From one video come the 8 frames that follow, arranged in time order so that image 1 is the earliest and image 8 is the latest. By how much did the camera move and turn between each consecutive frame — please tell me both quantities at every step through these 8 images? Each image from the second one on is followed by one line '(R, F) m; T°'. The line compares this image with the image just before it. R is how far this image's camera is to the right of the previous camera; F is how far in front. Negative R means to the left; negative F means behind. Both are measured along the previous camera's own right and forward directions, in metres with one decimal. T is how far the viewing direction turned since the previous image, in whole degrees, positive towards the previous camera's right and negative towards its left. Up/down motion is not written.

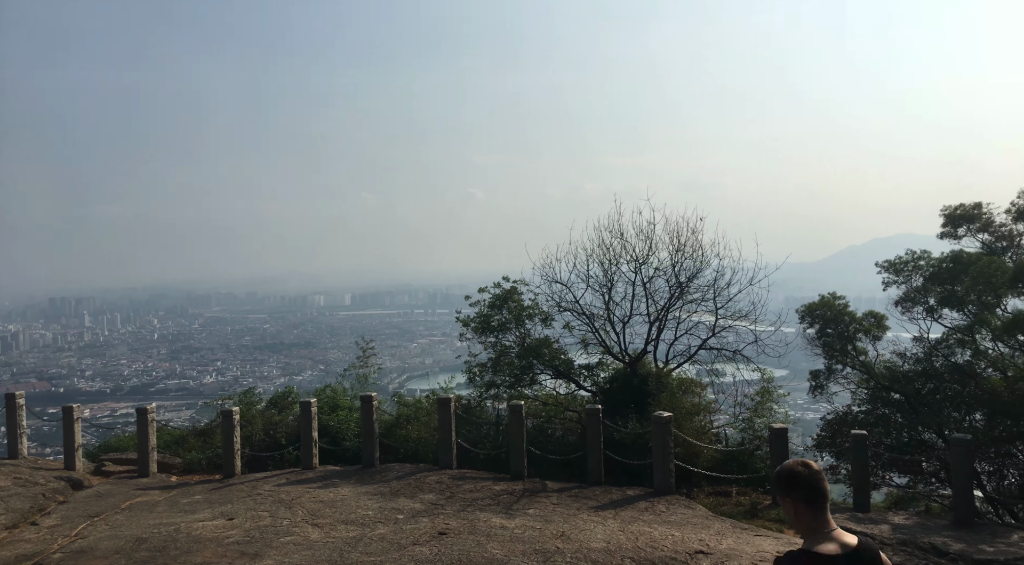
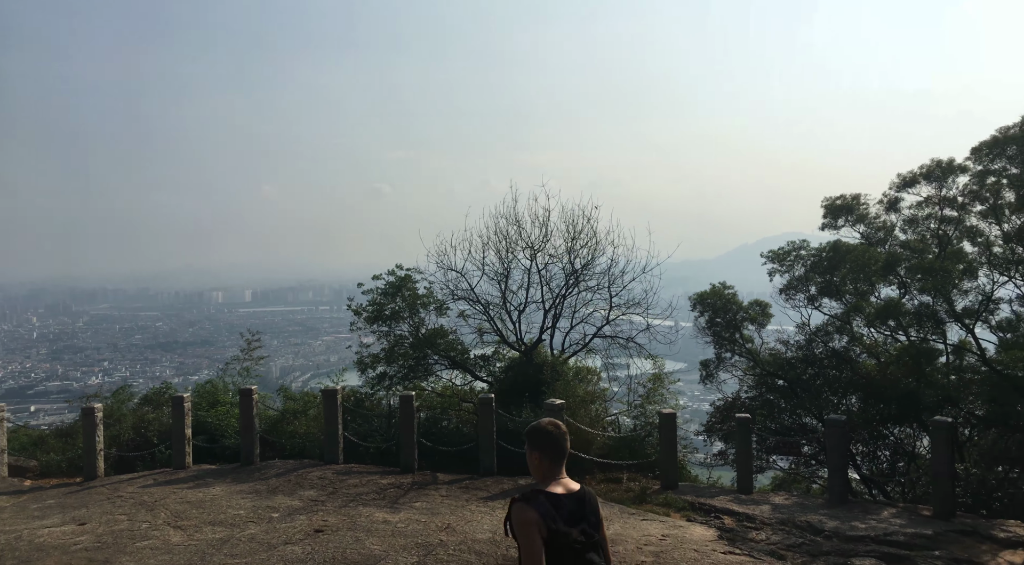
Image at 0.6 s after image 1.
(+0.3, +0.3) m; +7°
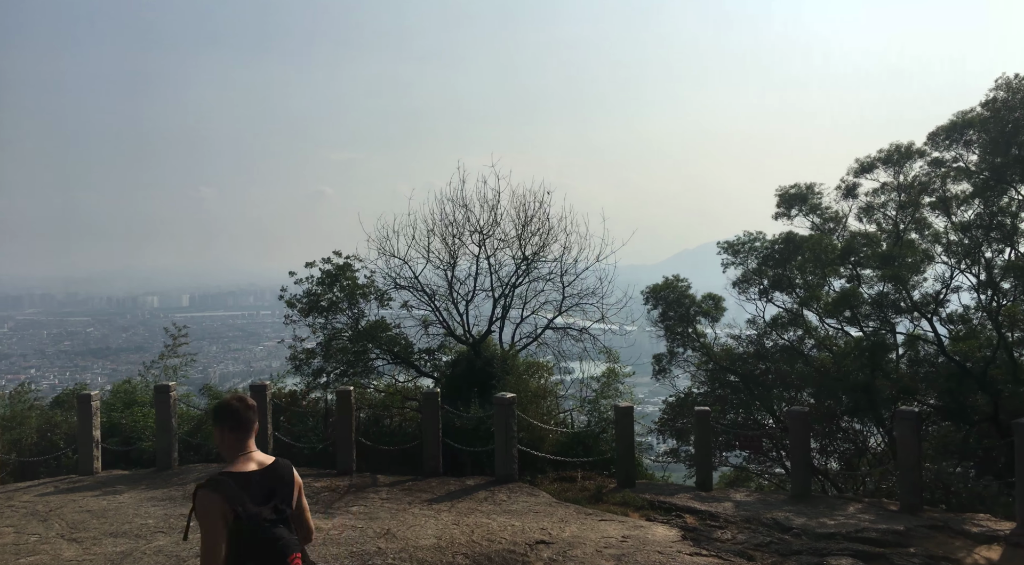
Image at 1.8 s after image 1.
(0.0, +0.8) m; +4°
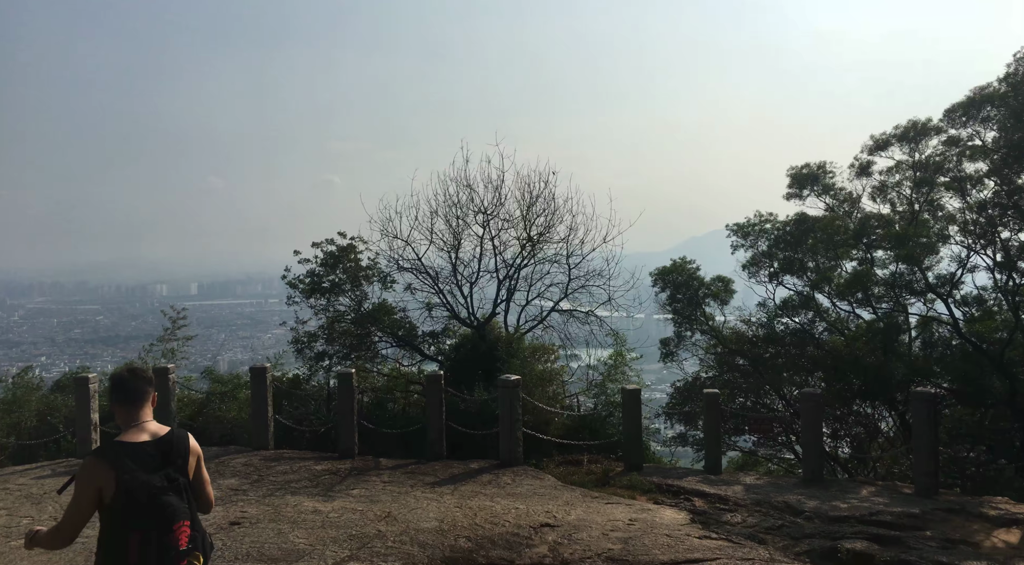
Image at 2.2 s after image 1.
(0.0, +0.2) m; -1°
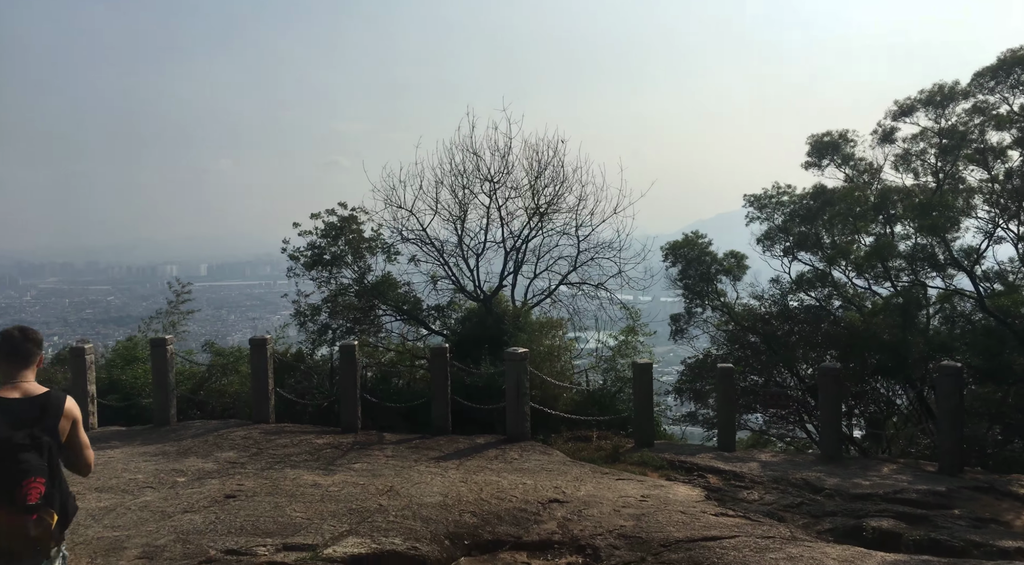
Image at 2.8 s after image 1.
(0.0, +0.4) m; -1°
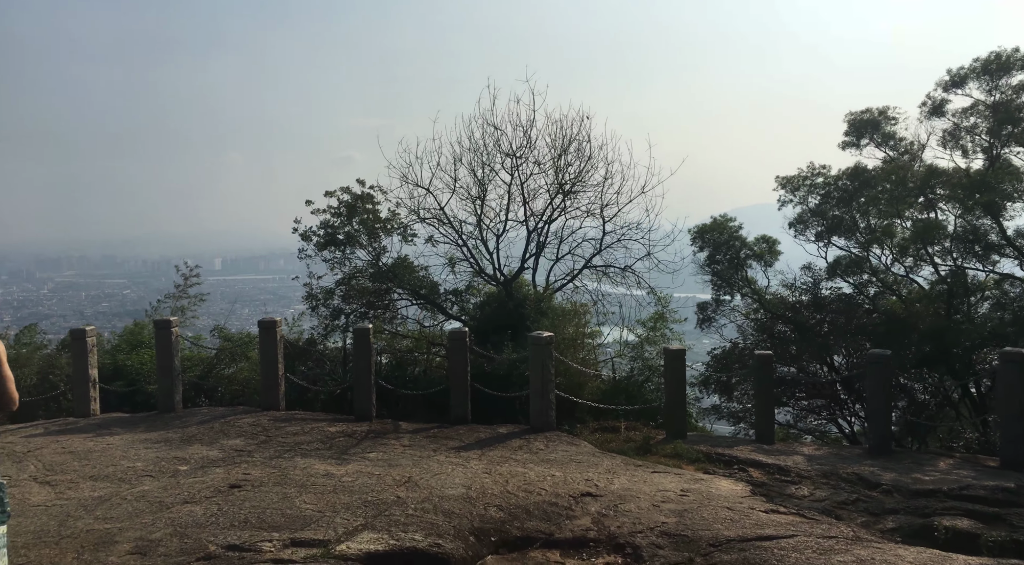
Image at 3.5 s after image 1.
(-0.1, +0.6) m; -1°
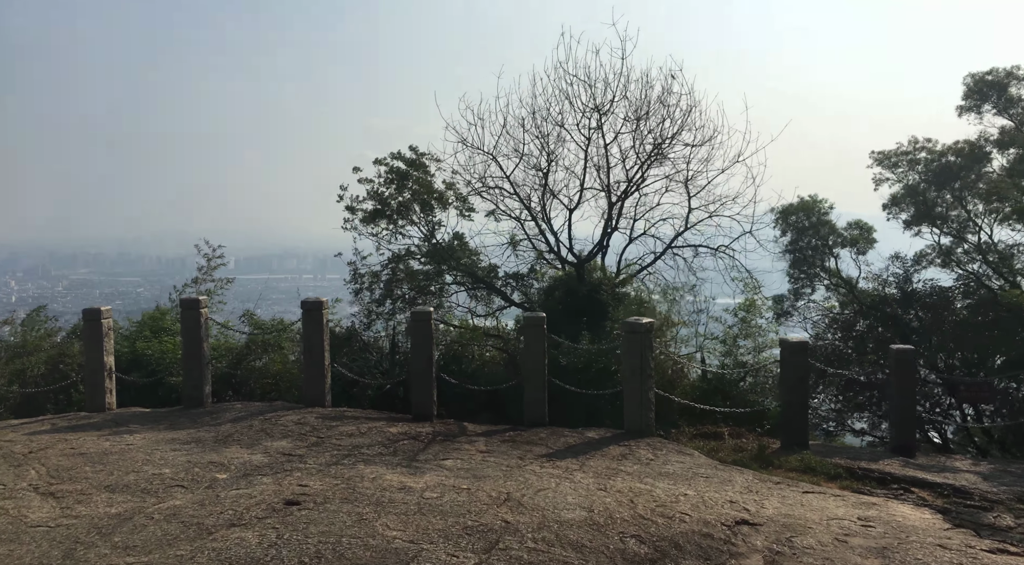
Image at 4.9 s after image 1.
(-0.8, +1.5) m; -1°
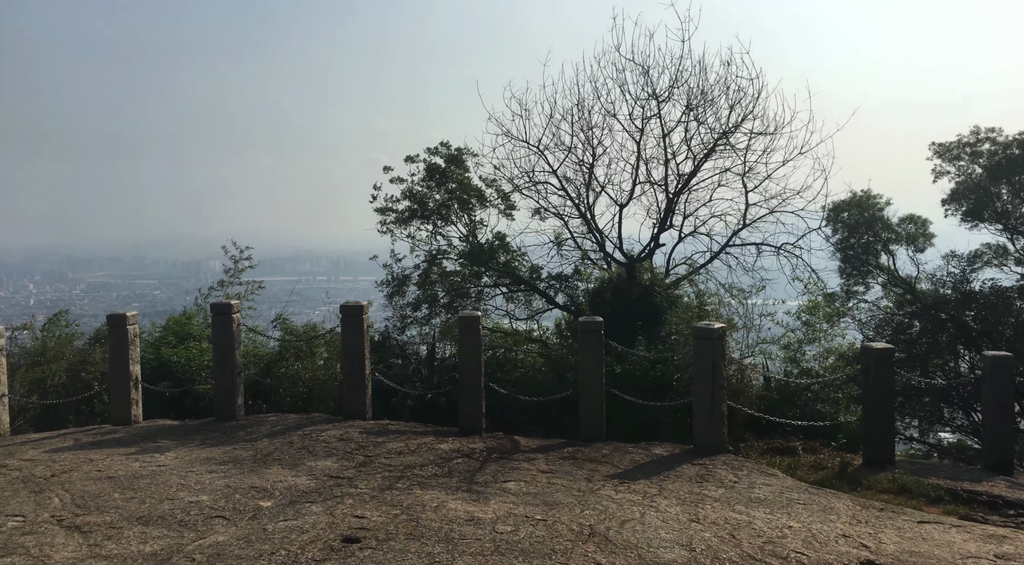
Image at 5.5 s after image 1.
(-0.4, +0.6) m; -1°
